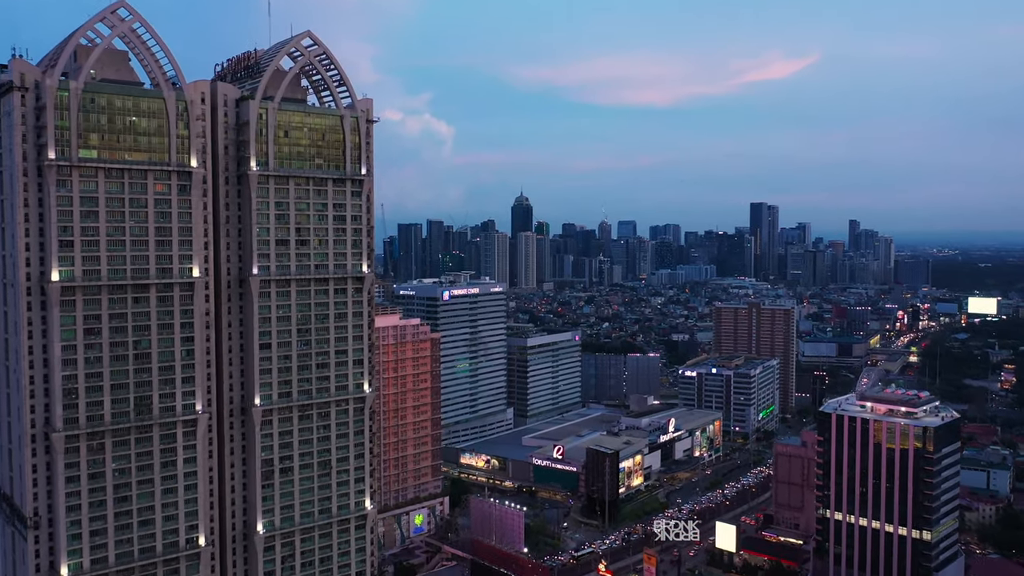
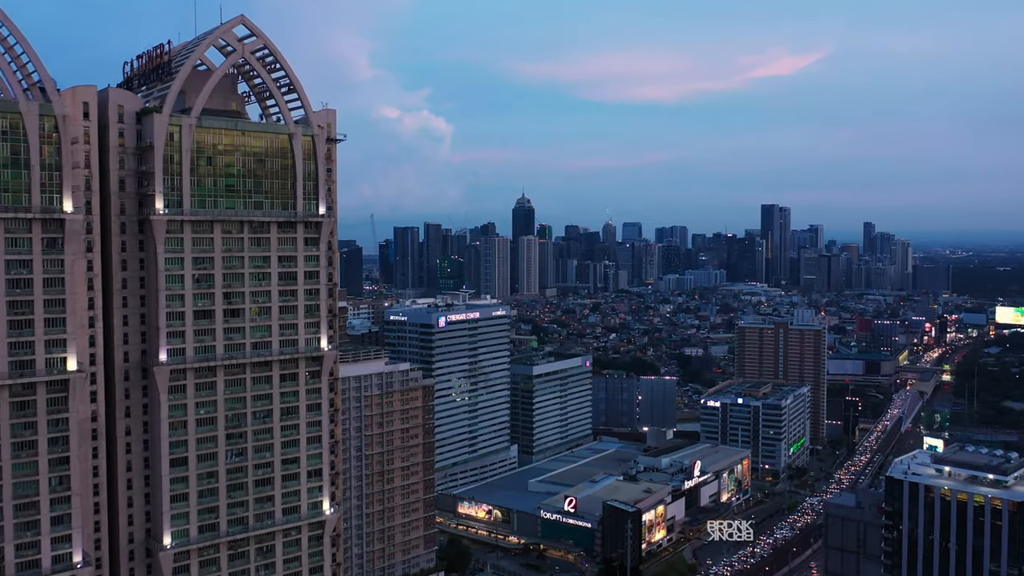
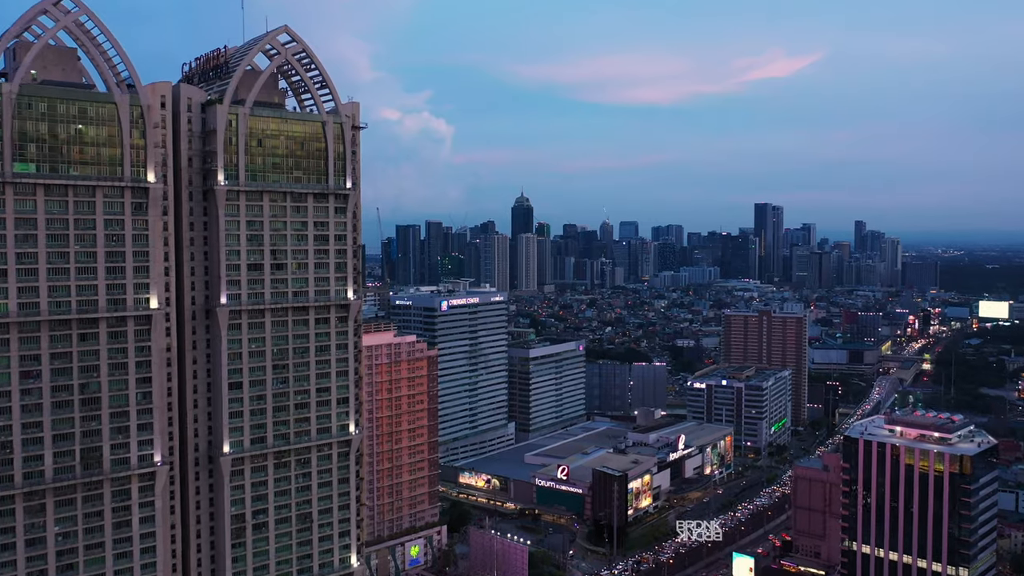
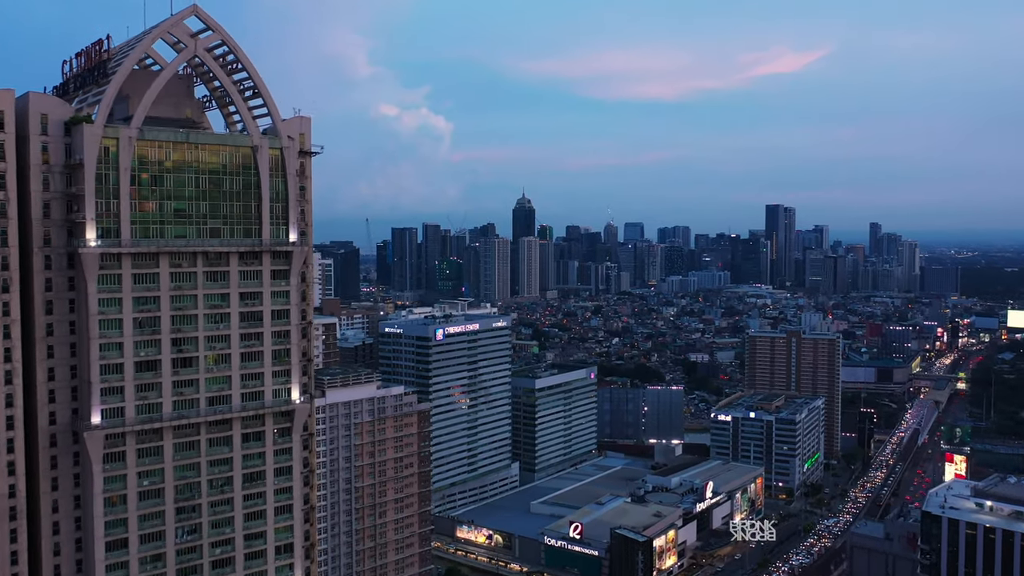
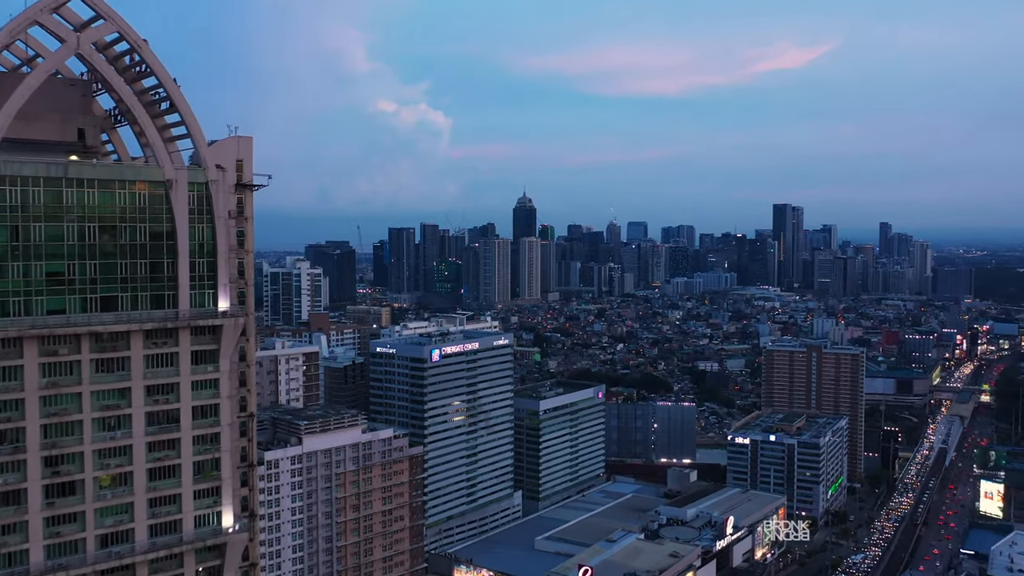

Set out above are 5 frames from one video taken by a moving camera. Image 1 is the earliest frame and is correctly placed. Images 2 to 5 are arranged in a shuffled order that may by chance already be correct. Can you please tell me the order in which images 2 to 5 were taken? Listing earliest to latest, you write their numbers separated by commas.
3, 2, 4, 5
